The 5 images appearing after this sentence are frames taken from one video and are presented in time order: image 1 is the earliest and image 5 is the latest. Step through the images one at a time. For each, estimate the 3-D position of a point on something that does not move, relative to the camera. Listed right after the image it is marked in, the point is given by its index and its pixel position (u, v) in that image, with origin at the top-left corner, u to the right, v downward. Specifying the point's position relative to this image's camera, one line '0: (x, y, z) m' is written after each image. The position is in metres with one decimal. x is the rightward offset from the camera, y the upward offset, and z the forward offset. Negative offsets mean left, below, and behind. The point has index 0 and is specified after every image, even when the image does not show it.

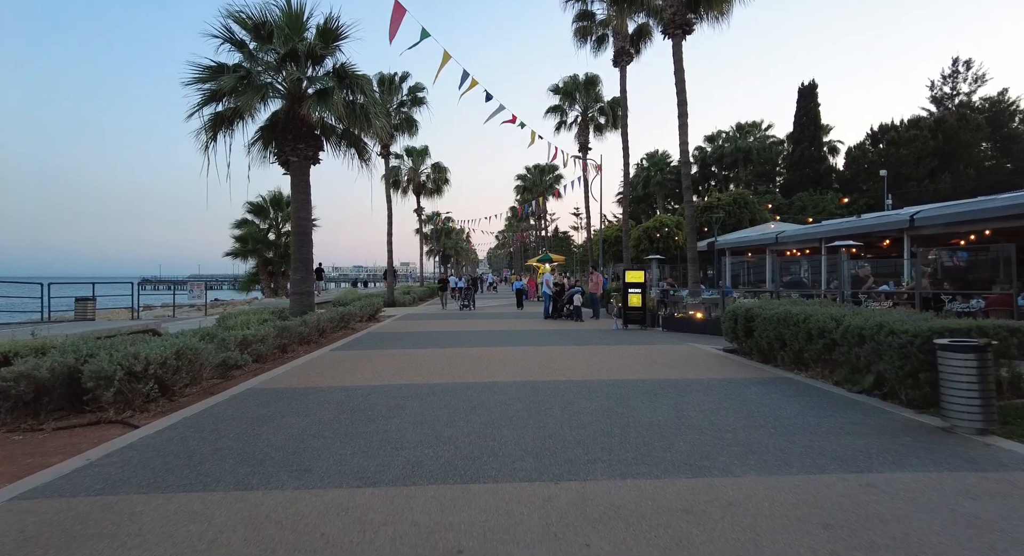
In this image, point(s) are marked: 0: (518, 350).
0: (+0.1, -1.6, +11.5) m
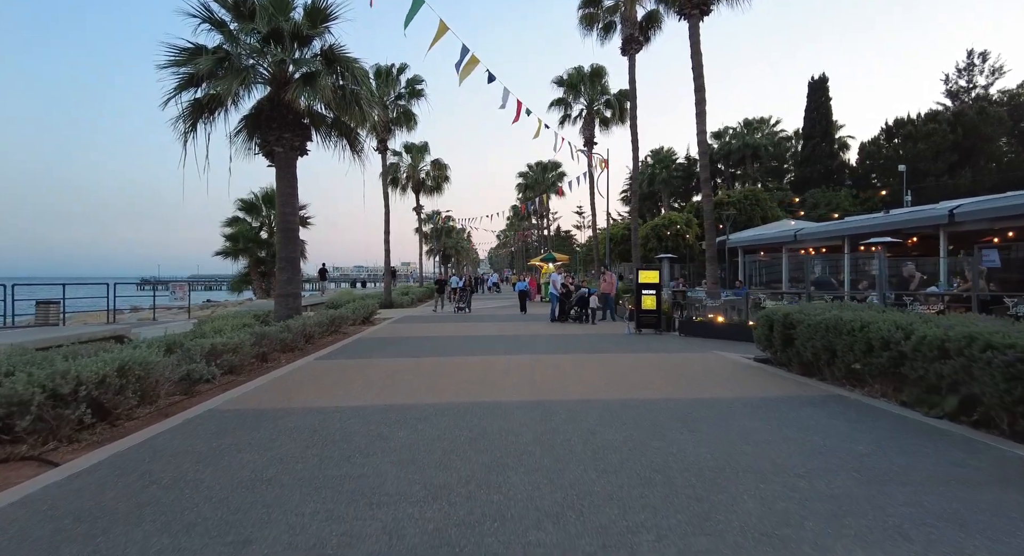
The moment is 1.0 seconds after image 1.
0: (+0.2, -1.6, +10.4) m
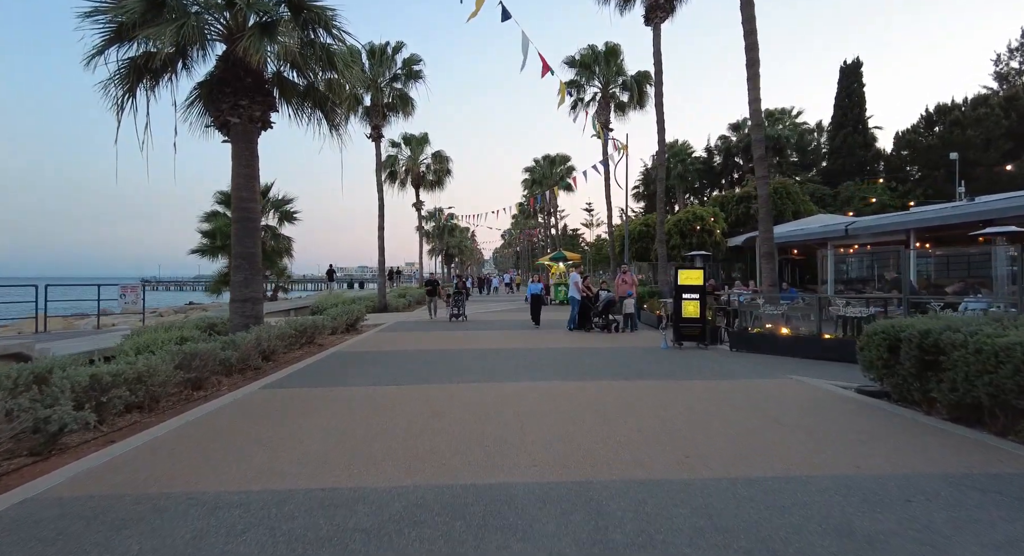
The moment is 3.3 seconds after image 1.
0: (+0.4, -1.7, +7.7) m
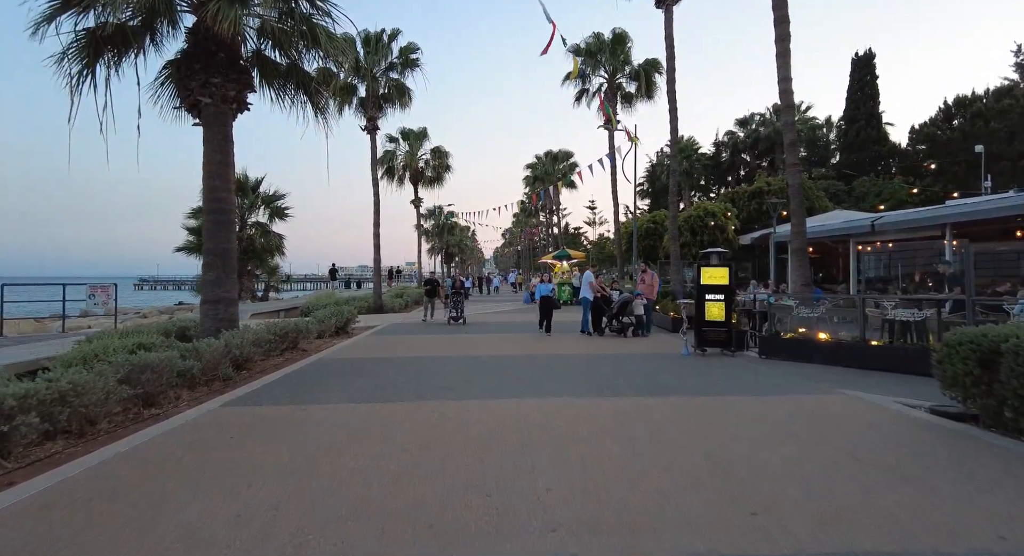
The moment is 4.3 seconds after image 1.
0: (+0.5, -1.6, +6.6) m
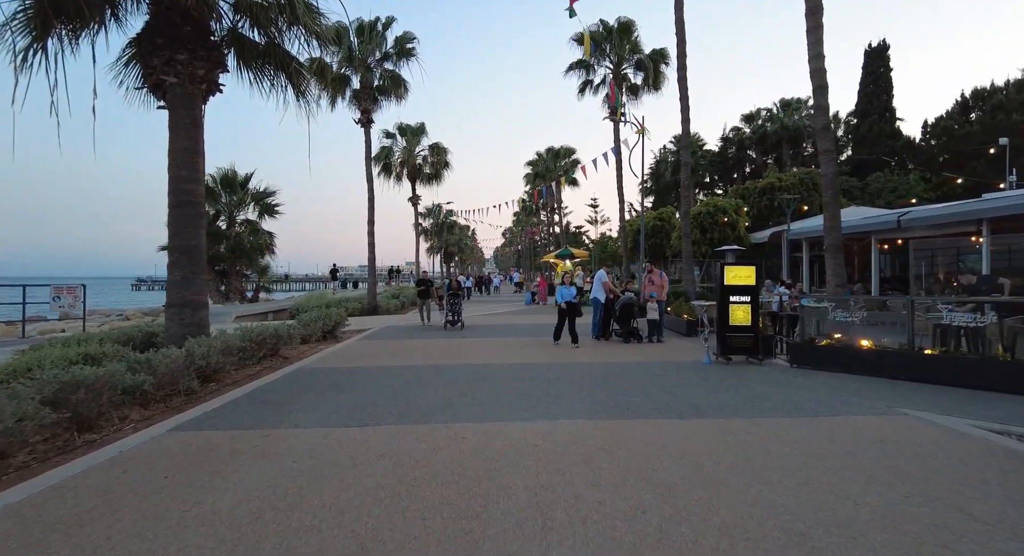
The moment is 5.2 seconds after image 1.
0: (+0.5, -1.6, +5.5) m
